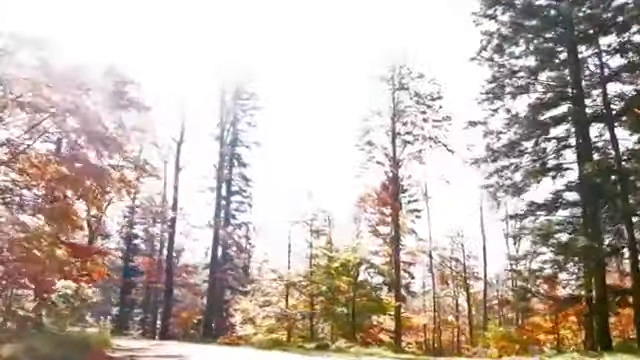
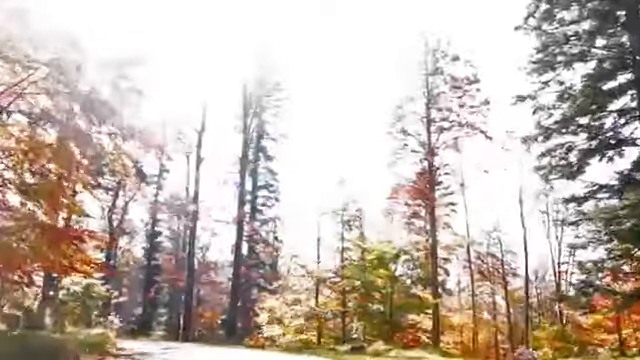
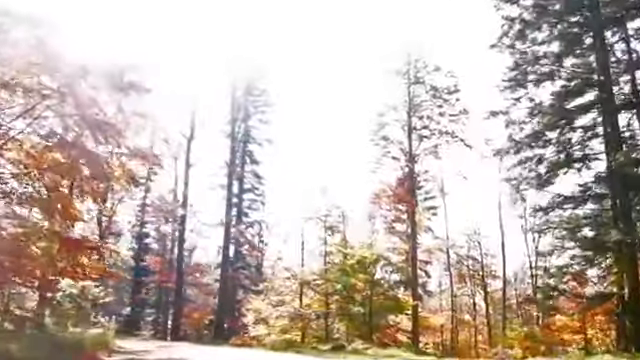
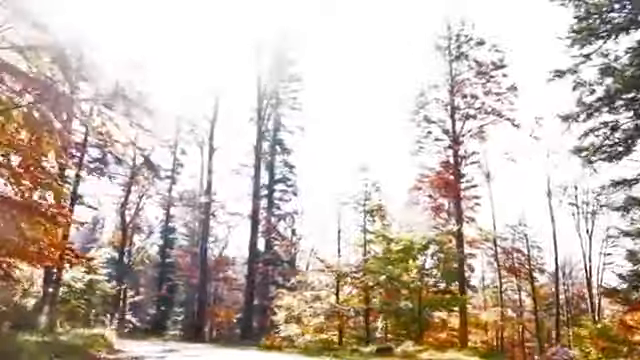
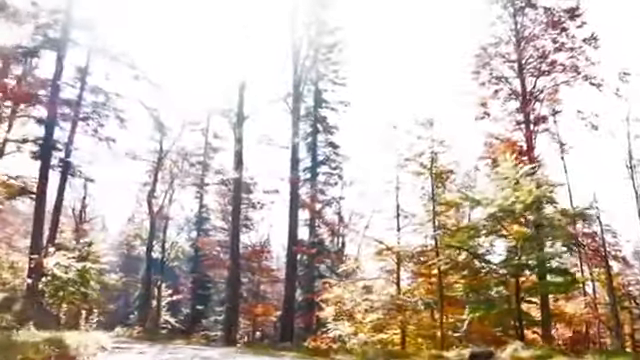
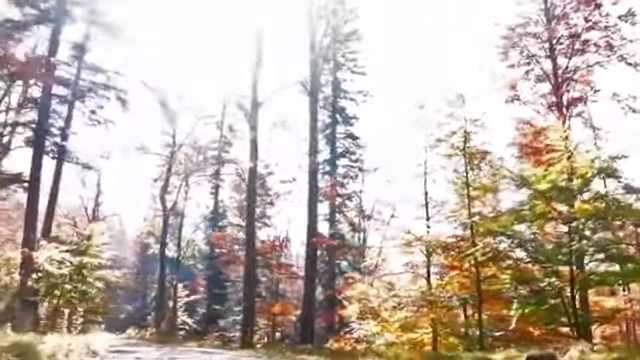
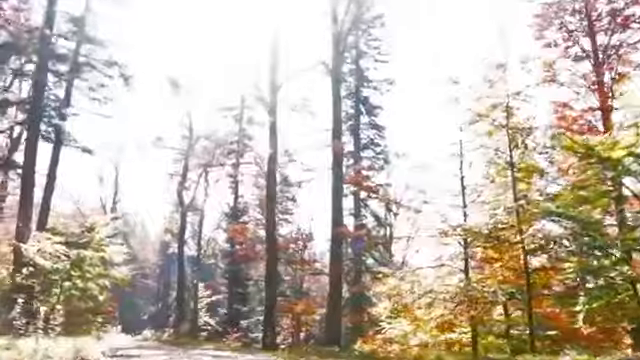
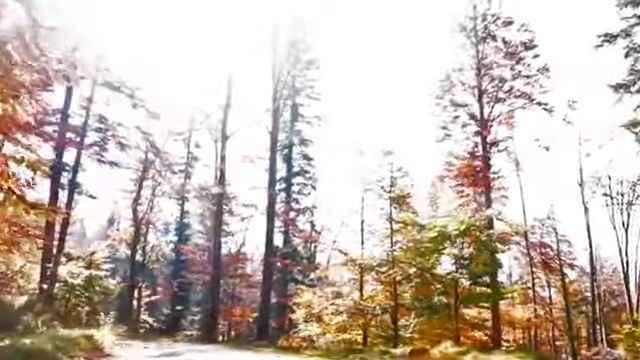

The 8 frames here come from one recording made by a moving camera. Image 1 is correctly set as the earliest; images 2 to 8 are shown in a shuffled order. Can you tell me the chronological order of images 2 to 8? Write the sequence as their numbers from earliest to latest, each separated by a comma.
3, 2, 4, 8, 5, 6, 7
